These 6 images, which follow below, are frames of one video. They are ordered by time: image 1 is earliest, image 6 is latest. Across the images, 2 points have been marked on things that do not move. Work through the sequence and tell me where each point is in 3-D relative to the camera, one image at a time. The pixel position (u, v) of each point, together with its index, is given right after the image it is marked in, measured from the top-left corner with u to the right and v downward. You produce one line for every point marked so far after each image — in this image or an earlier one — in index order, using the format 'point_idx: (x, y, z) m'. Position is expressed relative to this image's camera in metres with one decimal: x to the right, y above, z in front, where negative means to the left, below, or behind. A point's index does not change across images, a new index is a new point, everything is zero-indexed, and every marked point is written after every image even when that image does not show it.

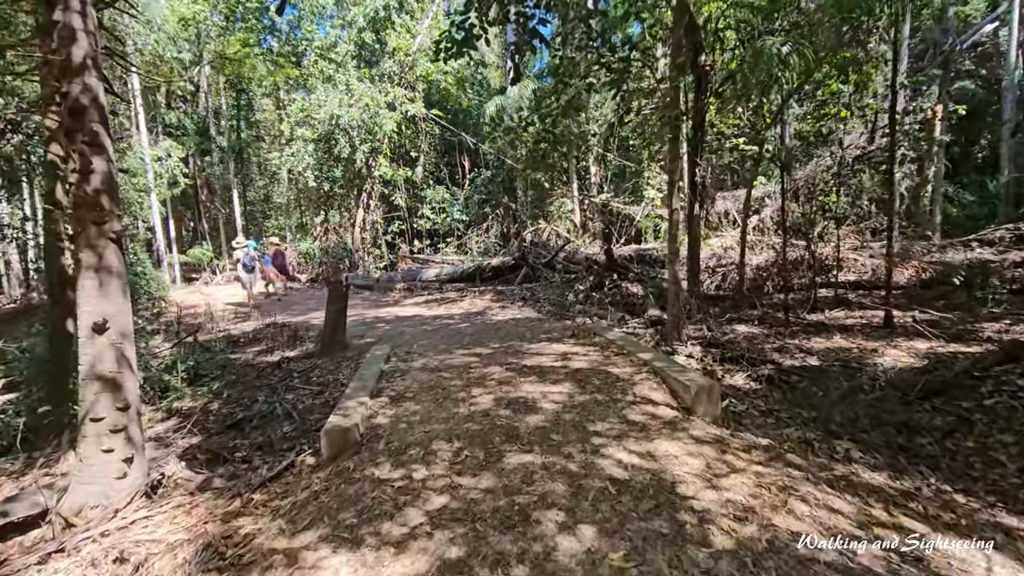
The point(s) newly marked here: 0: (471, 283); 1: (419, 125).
0: (-1.1, +0.1, +12.8) m
1: (-3.0, +5.2, +16.0) m
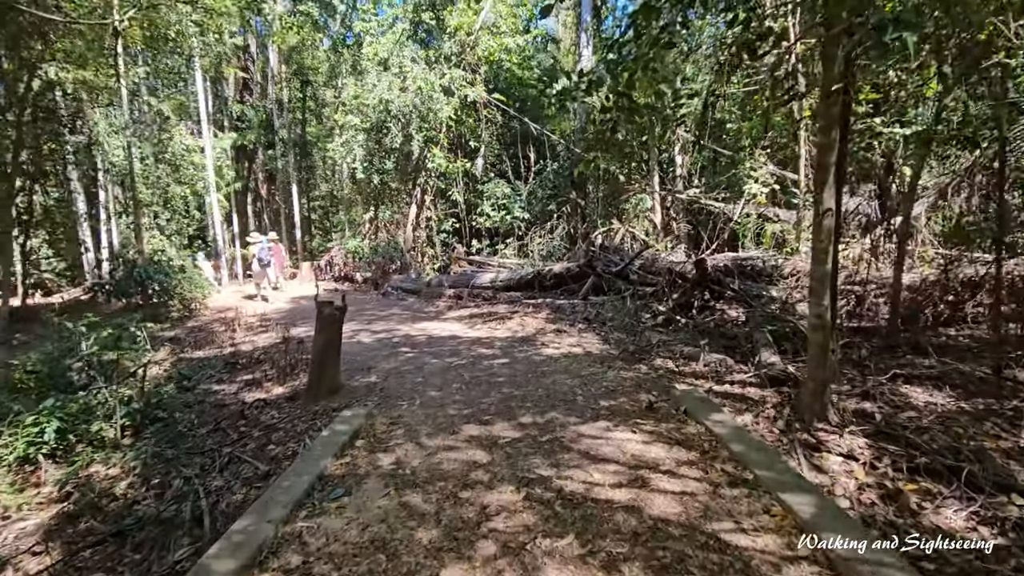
0: (+0.4, -0.1, +11.0) m
1: (-0.9, +5.0, +14.4) m
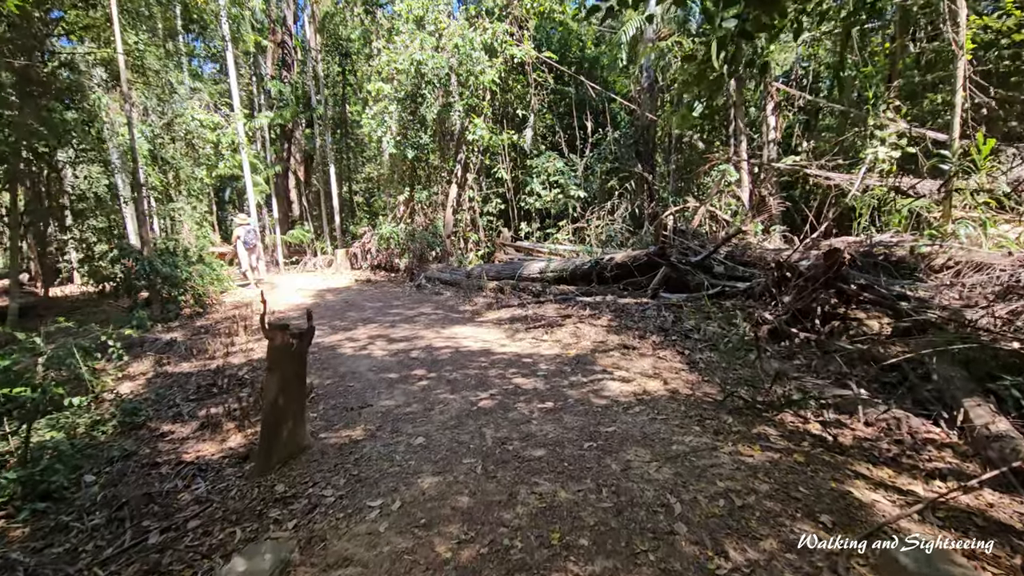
0: (+1.3, 0.0, +9.2) m
1: (+0.4, +5.3, +12.5) m
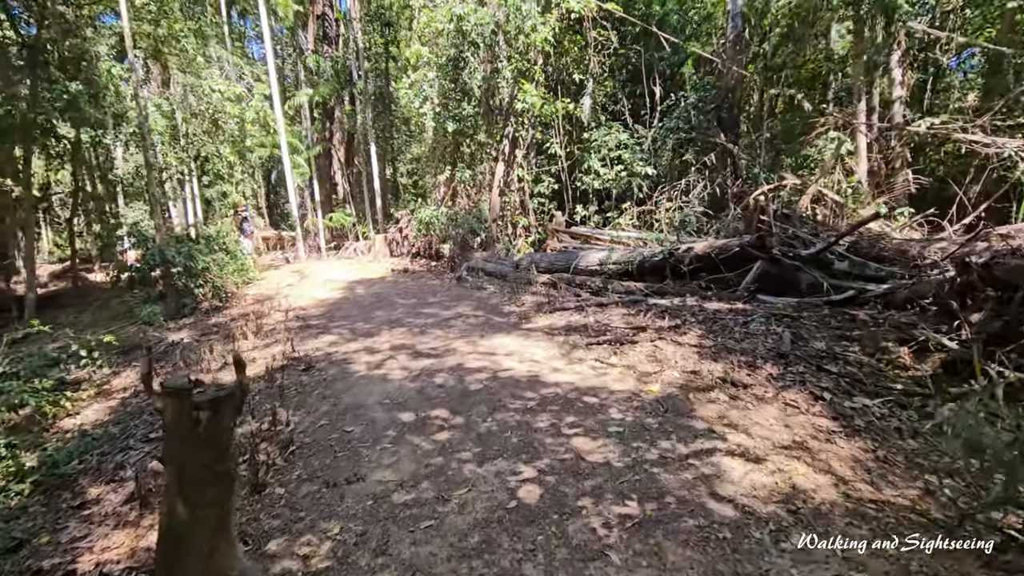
0: (+2.1, +0.1, +7.6) m
1: (+1.6, +5.4, +10.8) m
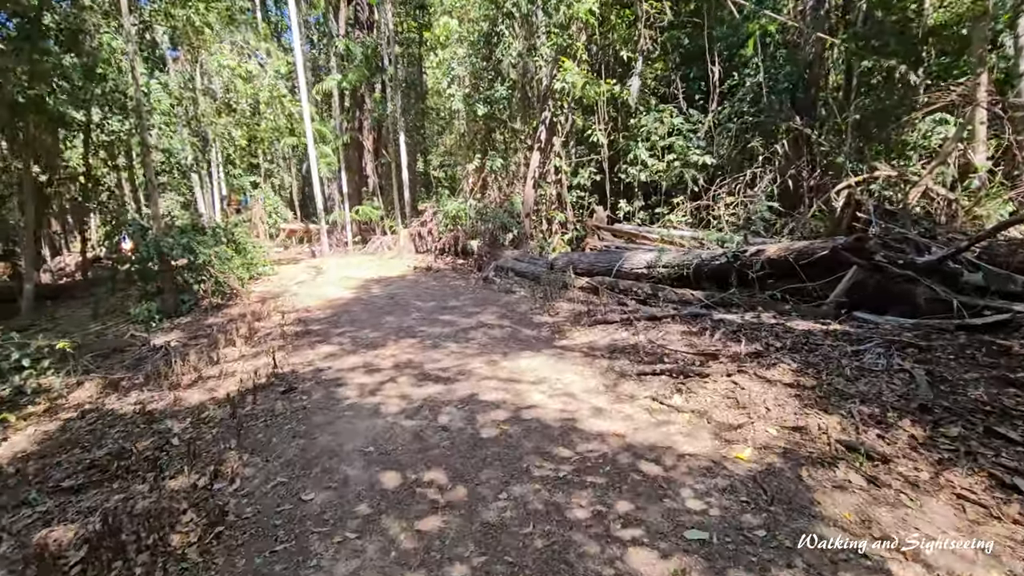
0: (+2.6, 0.0, +6.3) m
1: (+2.4, +5.3, +9.5) m
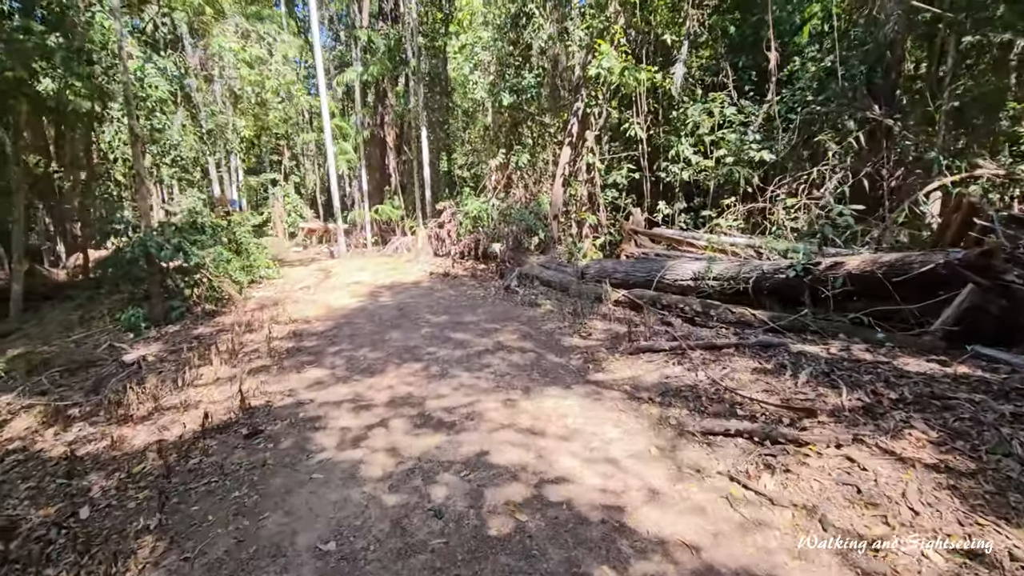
0: (+2.8, -0.2, +5.3) m
1: (+2.9, +5.1, +8.5) m
